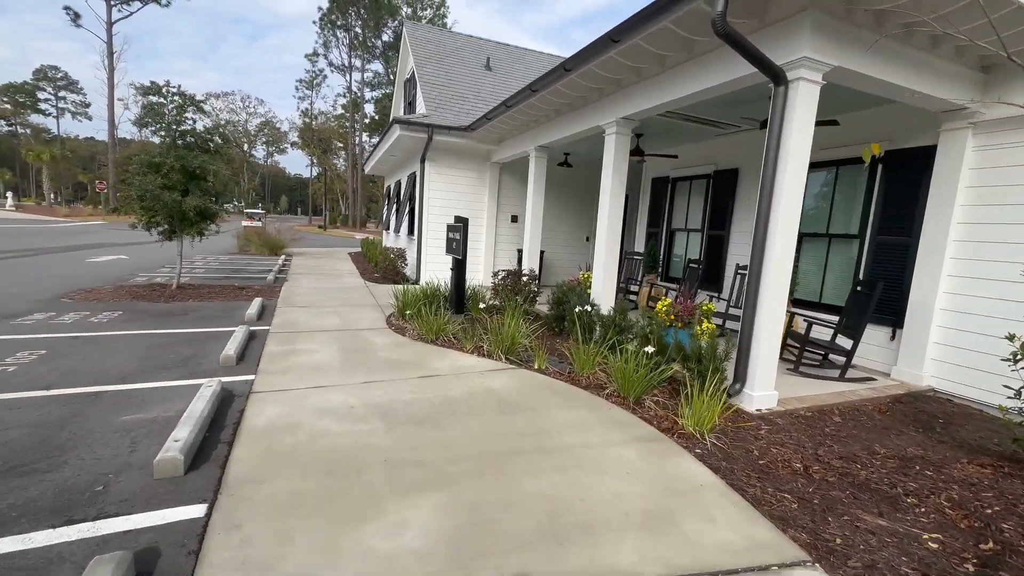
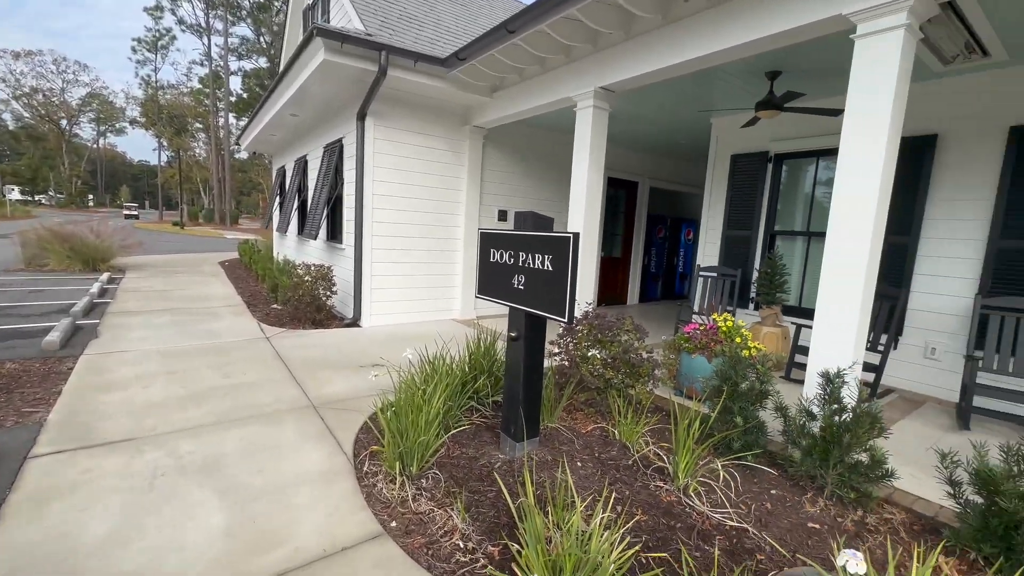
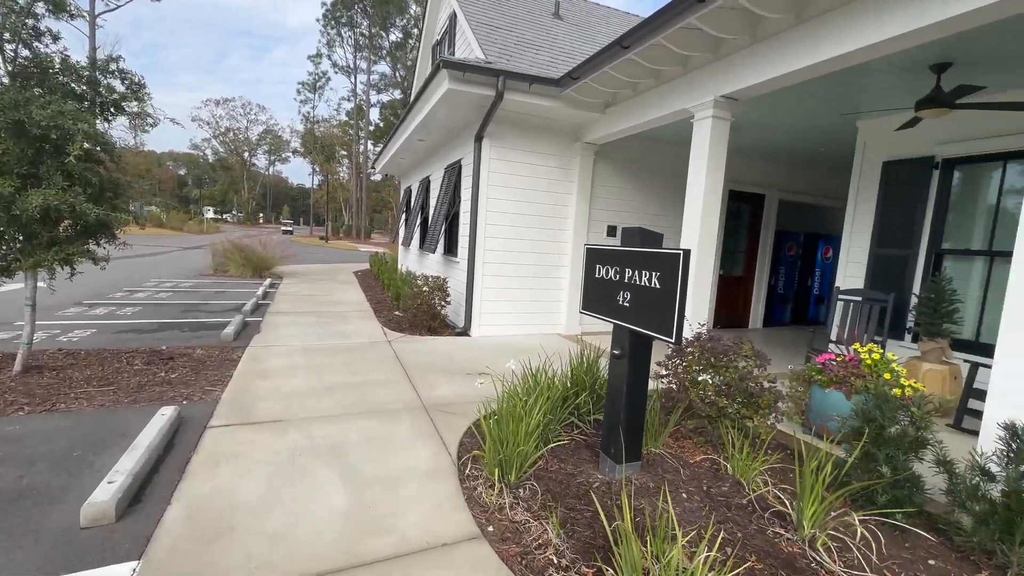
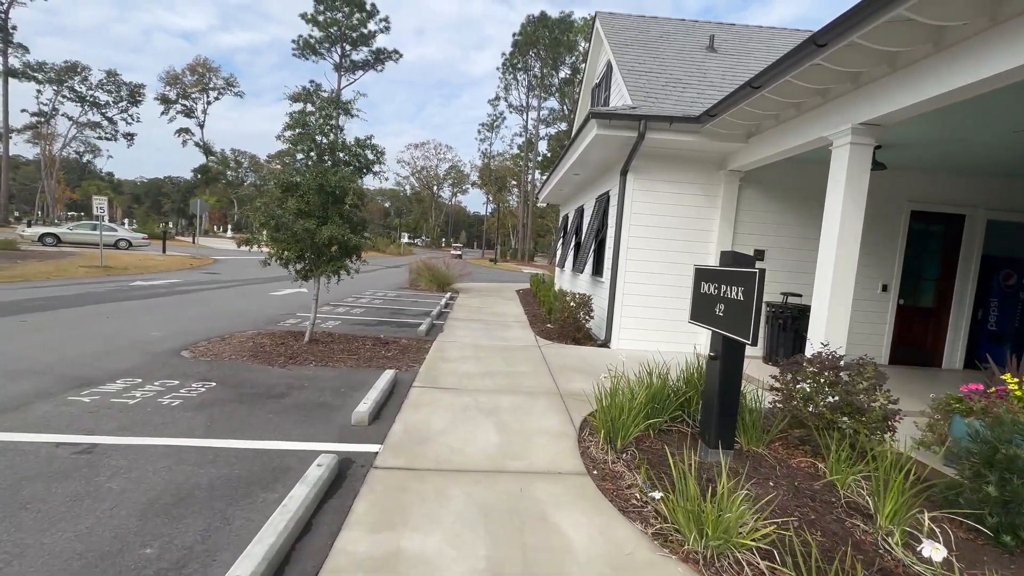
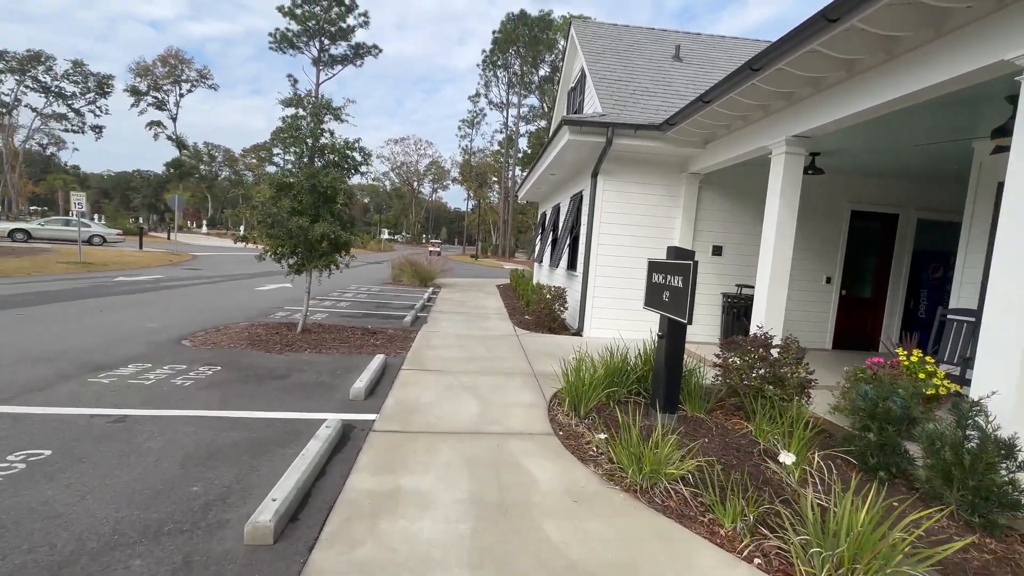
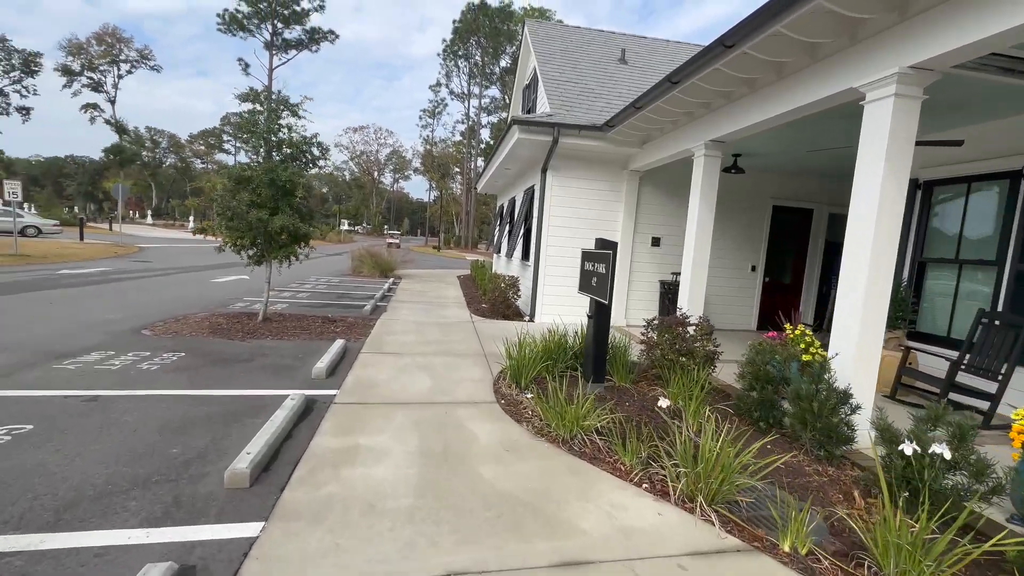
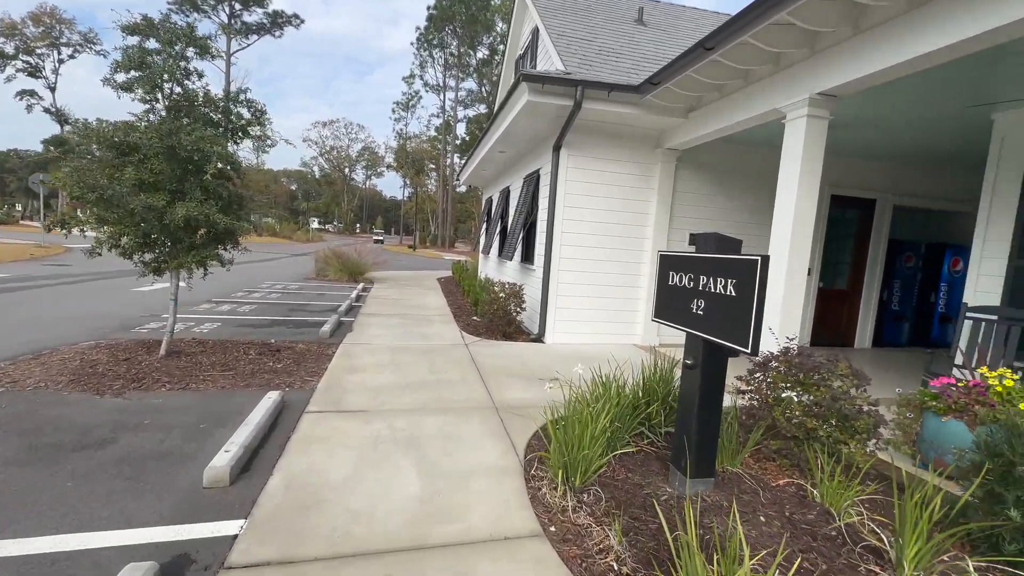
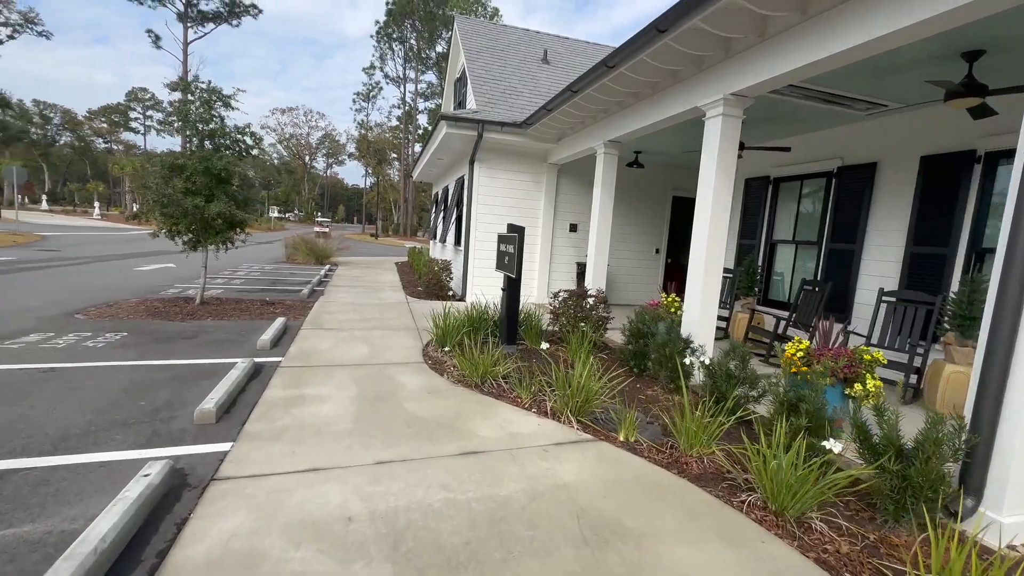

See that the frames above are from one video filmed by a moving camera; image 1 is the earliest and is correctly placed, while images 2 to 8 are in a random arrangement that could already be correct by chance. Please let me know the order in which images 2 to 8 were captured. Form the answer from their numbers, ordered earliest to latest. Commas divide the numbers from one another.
8, 6, 5, 4, 7, 3, 2
